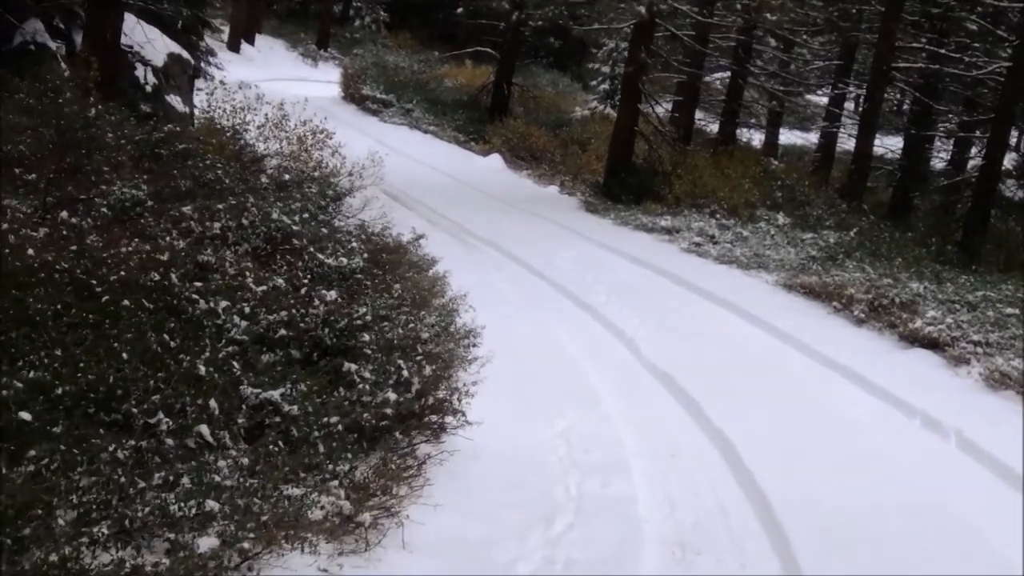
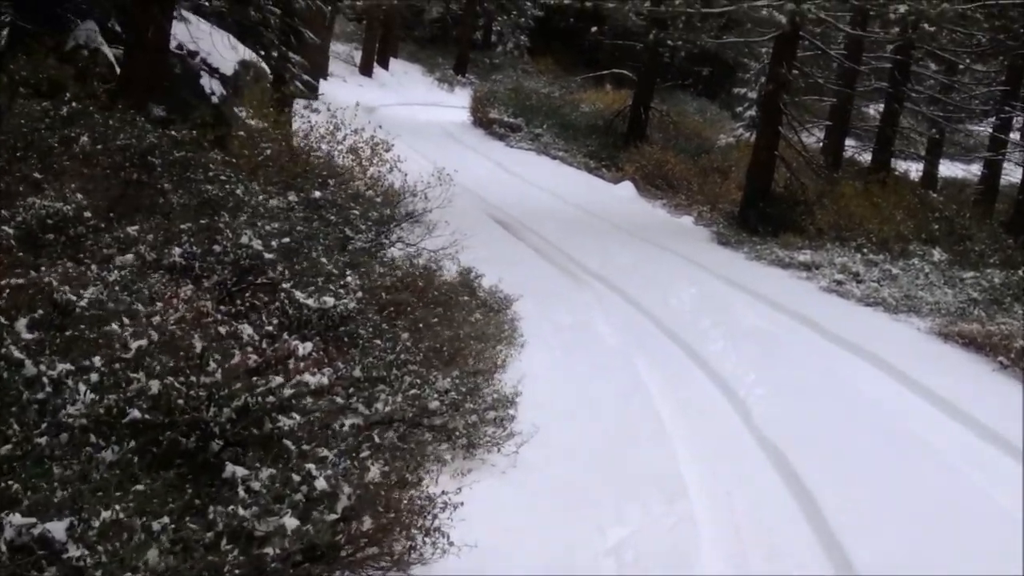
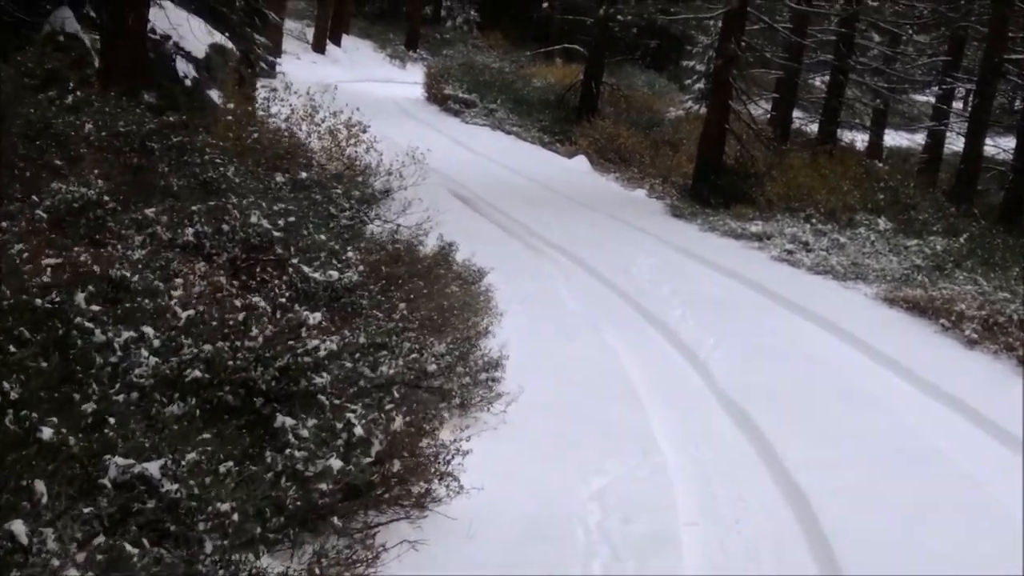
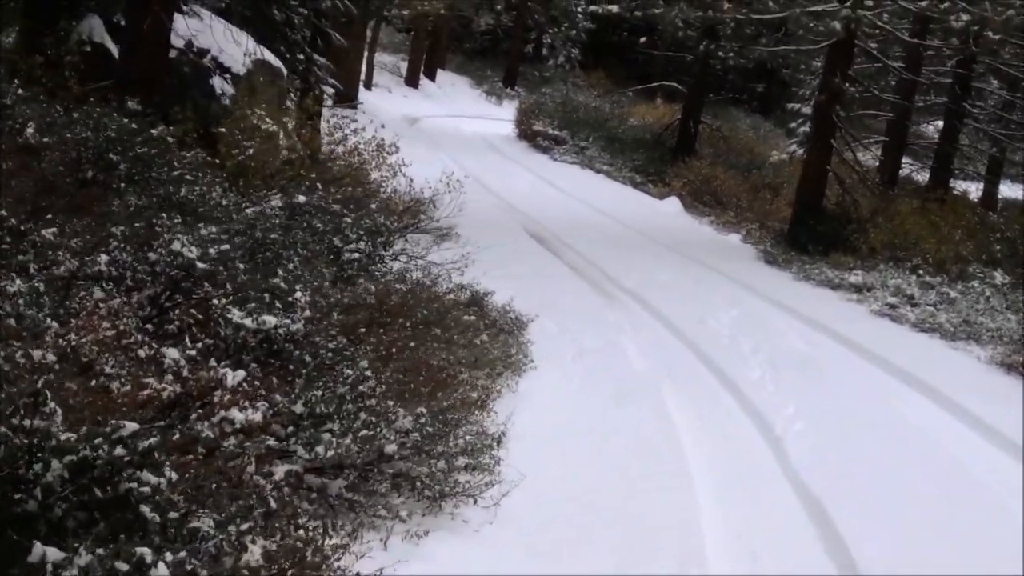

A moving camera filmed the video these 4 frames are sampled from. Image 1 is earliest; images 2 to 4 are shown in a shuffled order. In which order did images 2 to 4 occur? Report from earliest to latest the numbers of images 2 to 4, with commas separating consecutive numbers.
3, 2, 4
